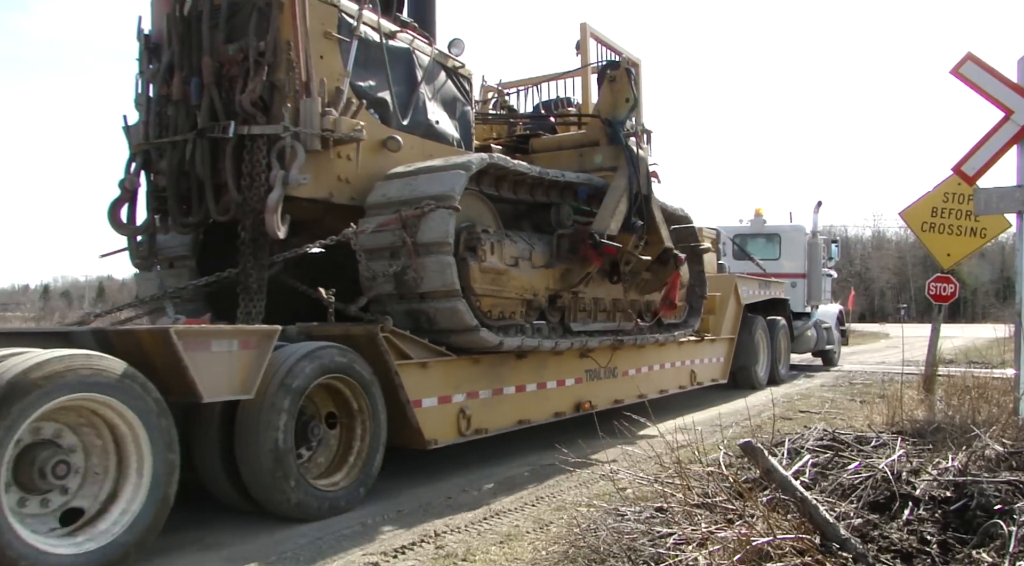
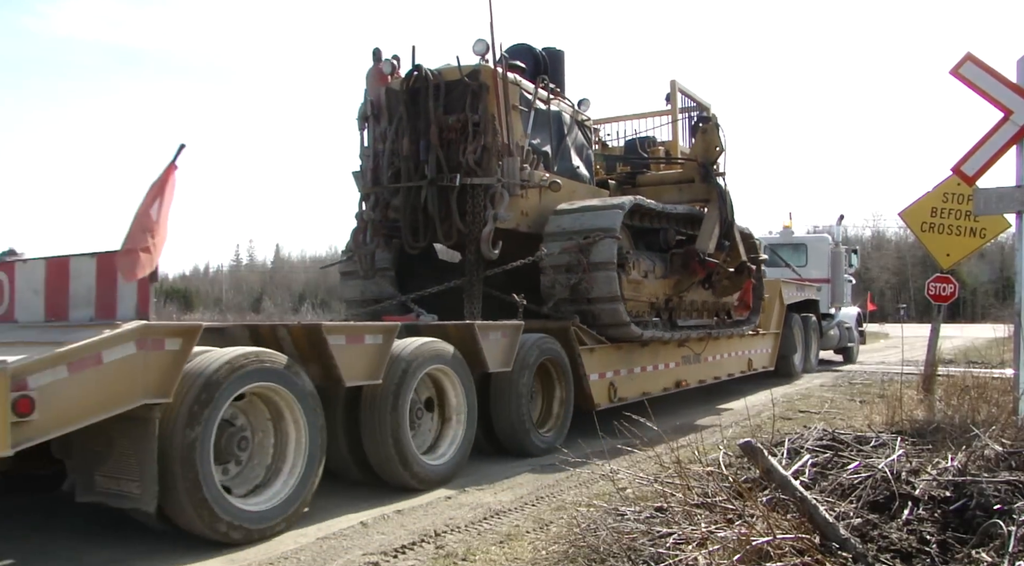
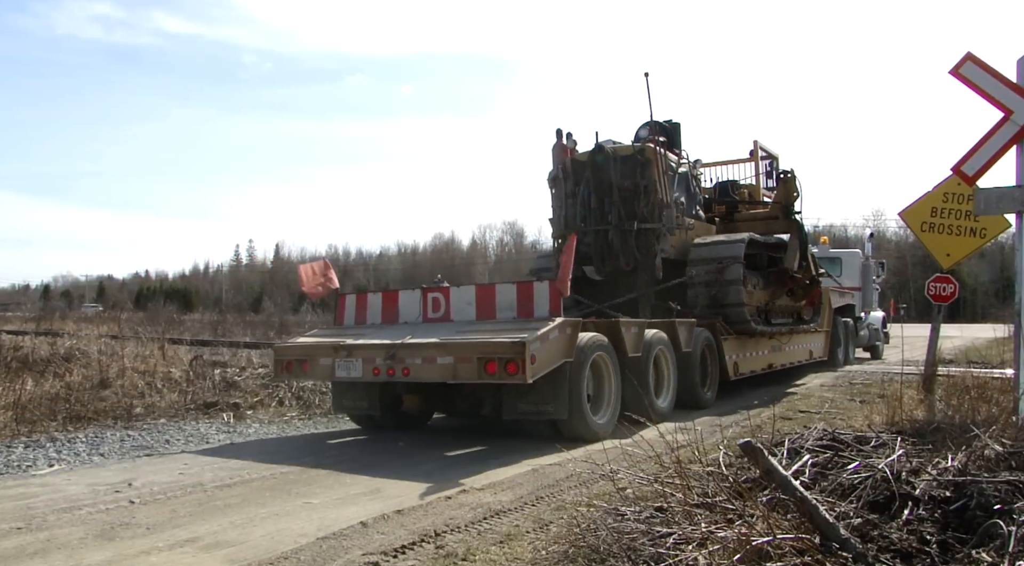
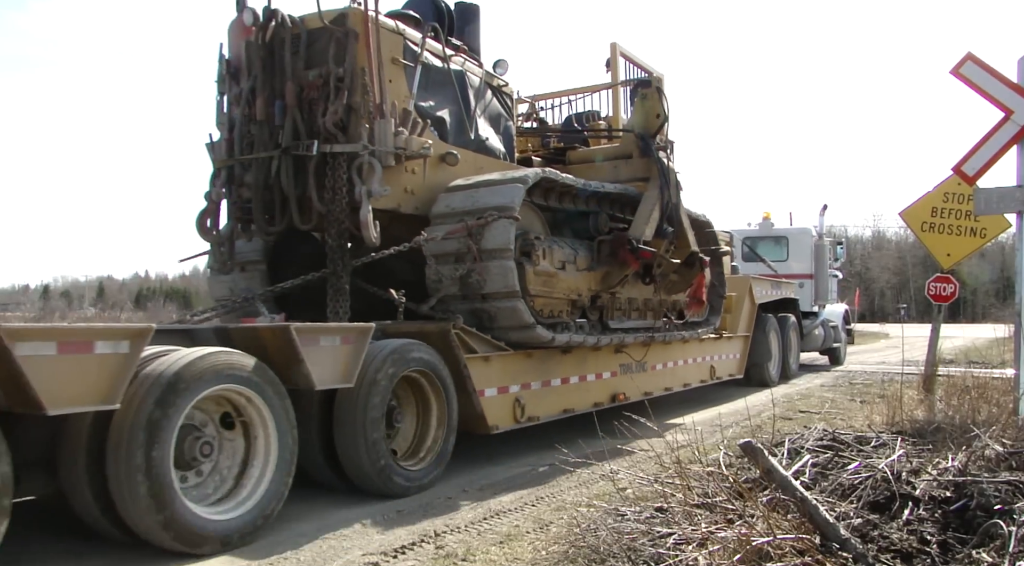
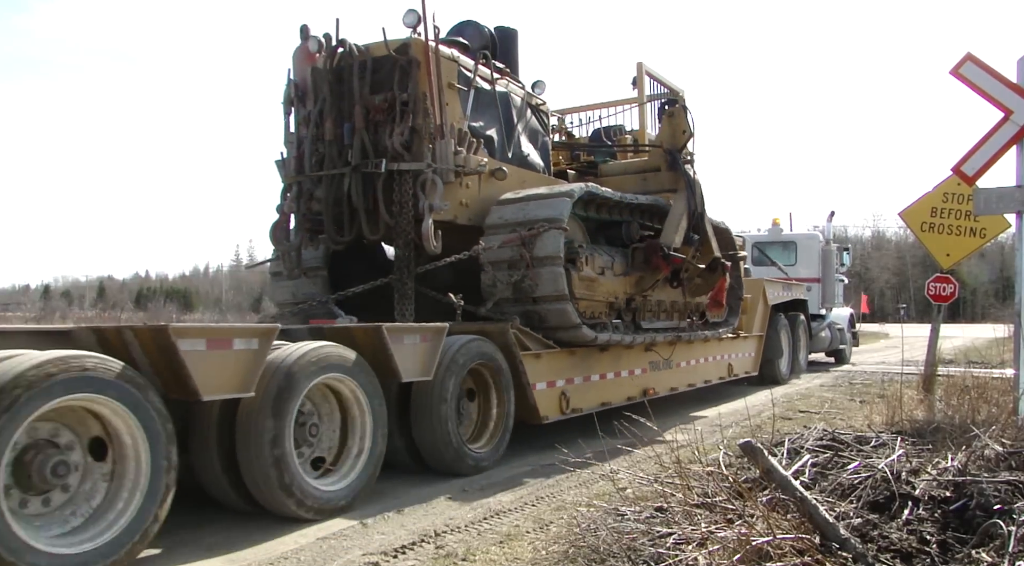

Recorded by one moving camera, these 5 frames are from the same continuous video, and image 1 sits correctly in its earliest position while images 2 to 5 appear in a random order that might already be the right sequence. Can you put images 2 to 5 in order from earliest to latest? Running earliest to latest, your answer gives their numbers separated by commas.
4, 5, 2, 3
